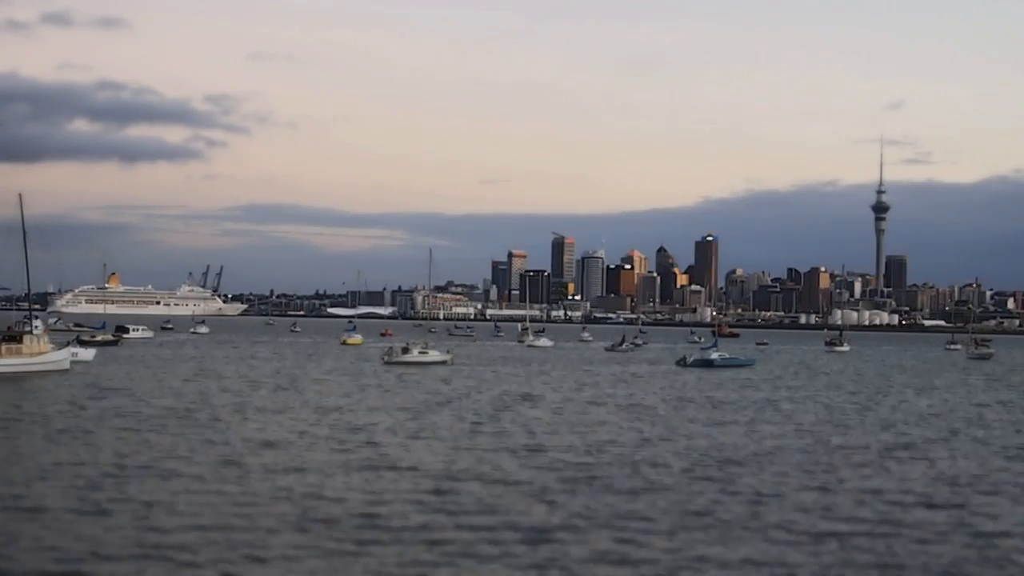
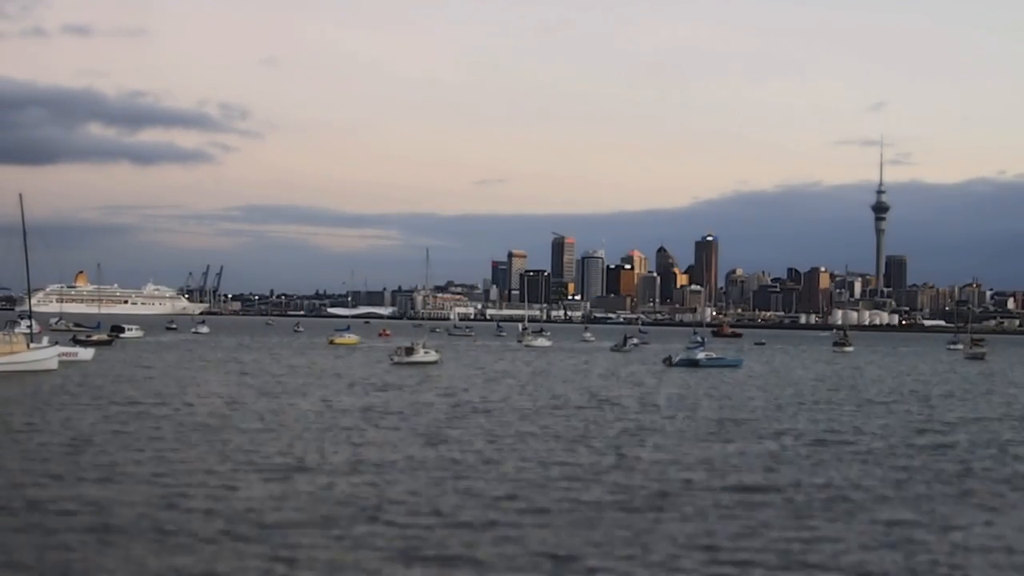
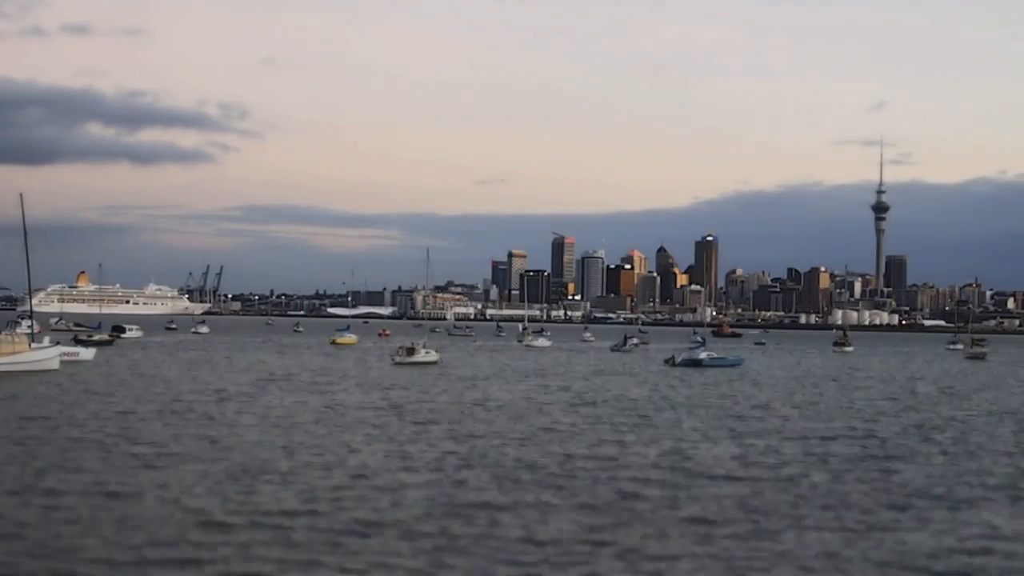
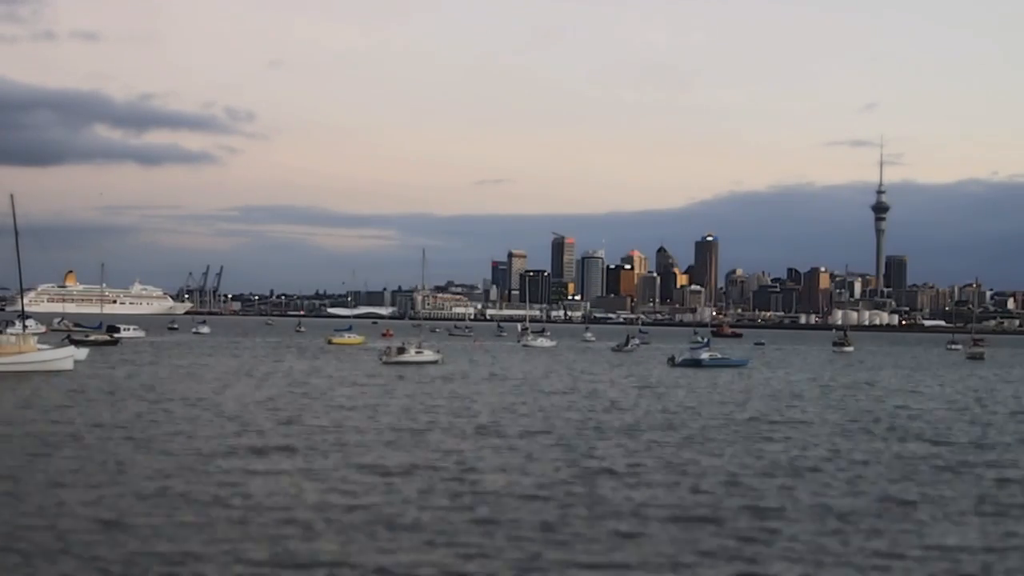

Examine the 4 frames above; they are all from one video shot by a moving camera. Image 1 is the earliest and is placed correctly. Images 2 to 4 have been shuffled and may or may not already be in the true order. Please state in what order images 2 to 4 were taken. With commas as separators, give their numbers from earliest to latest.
3, 2, 4
